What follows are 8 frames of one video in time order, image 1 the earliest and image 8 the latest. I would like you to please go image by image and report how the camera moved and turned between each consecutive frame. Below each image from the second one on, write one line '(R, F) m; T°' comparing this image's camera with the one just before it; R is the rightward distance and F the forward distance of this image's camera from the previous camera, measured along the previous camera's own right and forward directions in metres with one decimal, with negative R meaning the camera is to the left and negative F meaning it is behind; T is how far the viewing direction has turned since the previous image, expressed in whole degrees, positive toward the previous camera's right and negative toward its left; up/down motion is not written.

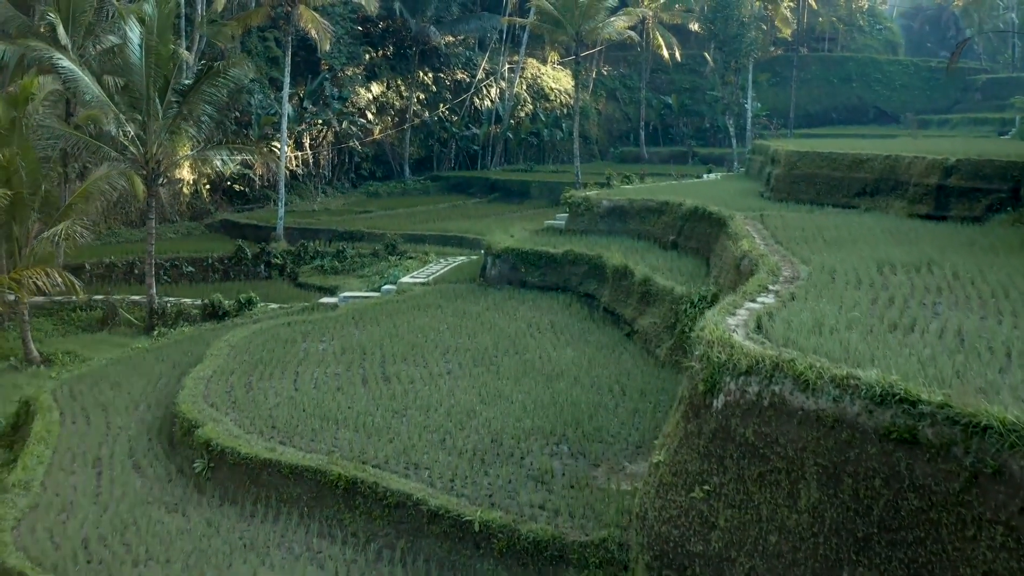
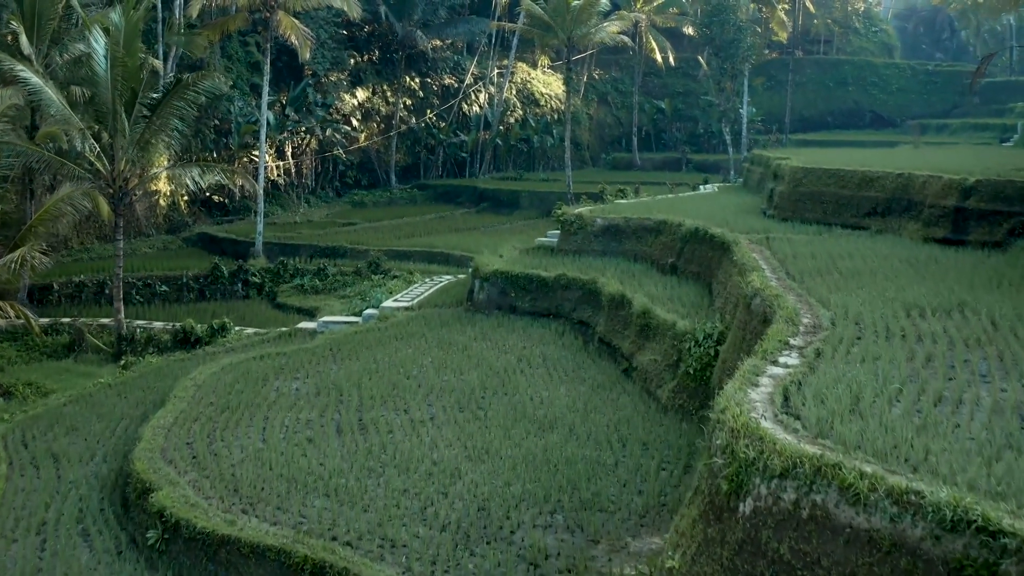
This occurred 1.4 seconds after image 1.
(0.0, +0.7) m; +1°
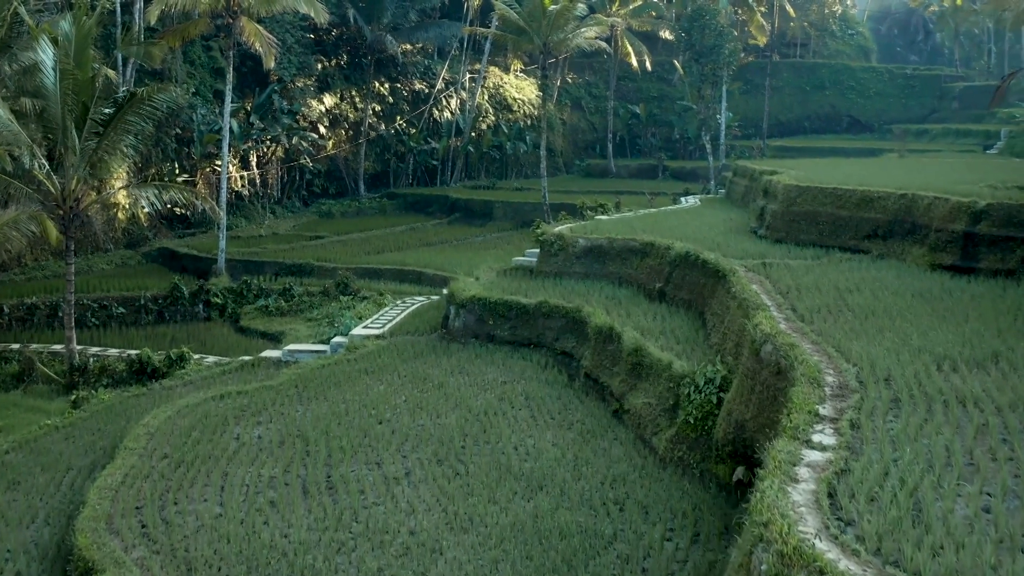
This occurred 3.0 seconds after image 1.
(-0.1, +0.7) m; +2°
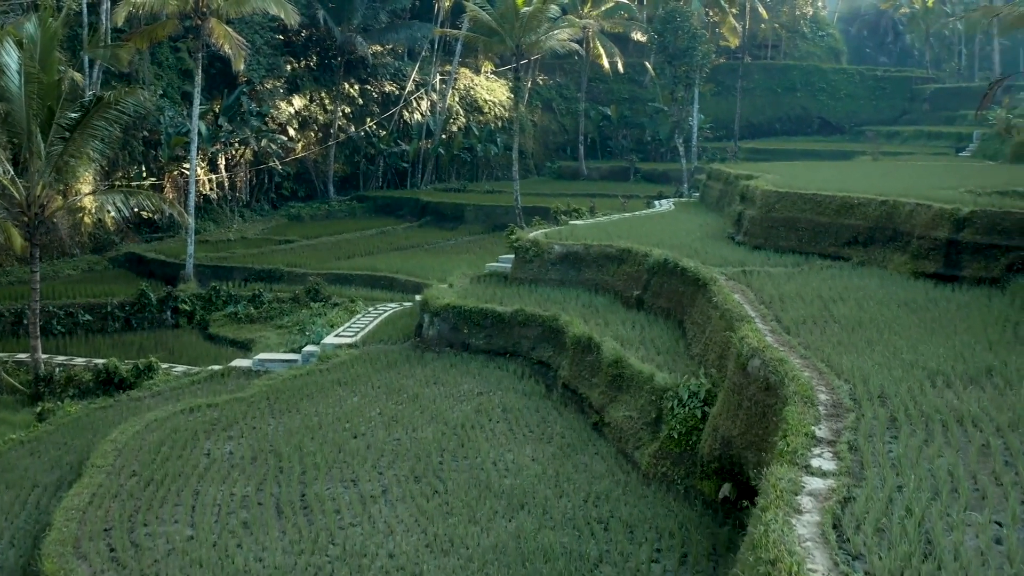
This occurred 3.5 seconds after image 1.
(-0.1, +0.2) m; +2°
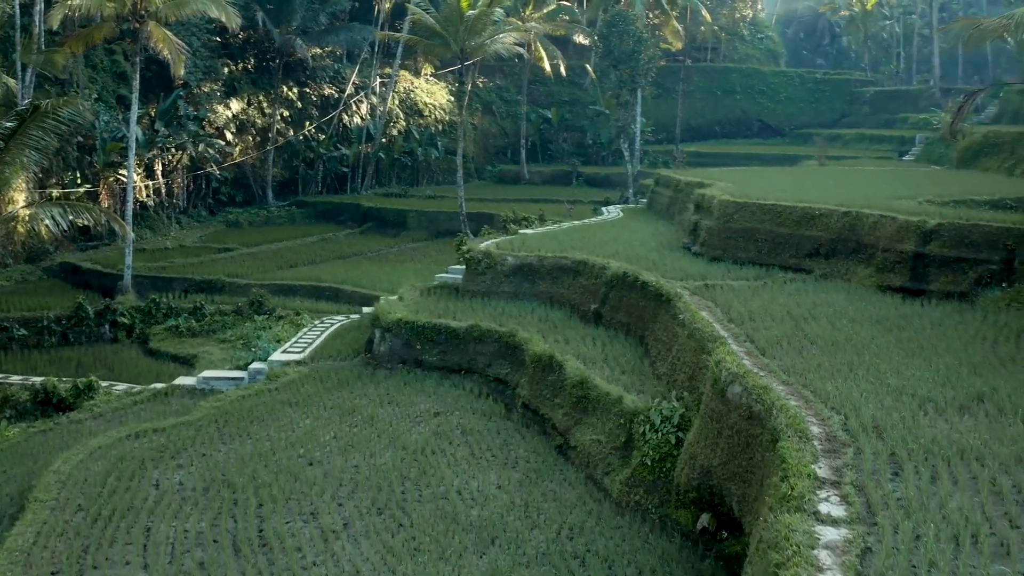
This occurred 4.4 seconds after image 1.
(-0.2, +0.3) m; +4°
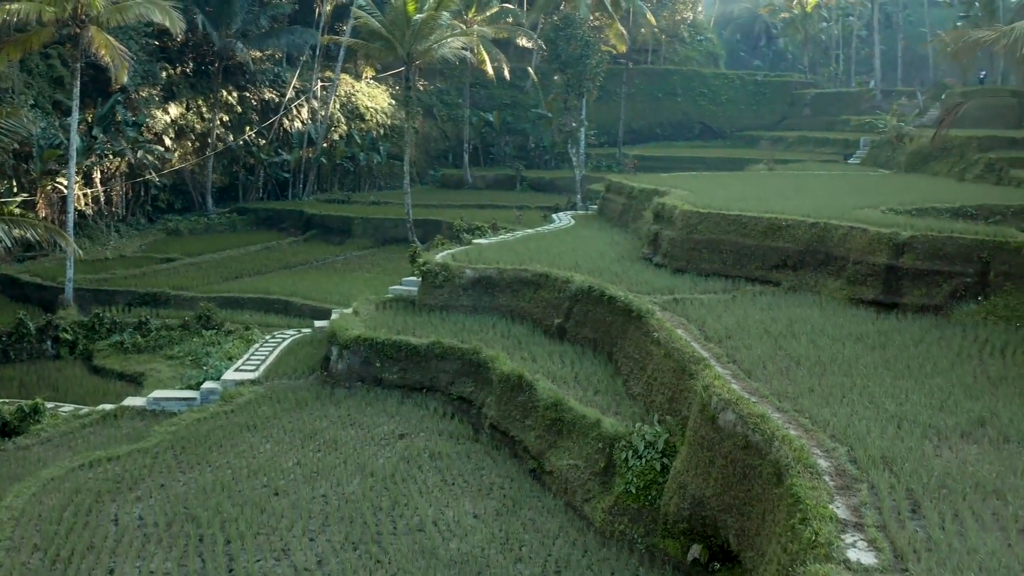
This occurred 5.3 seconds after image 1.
(-0.3, +0.3) m; +4°
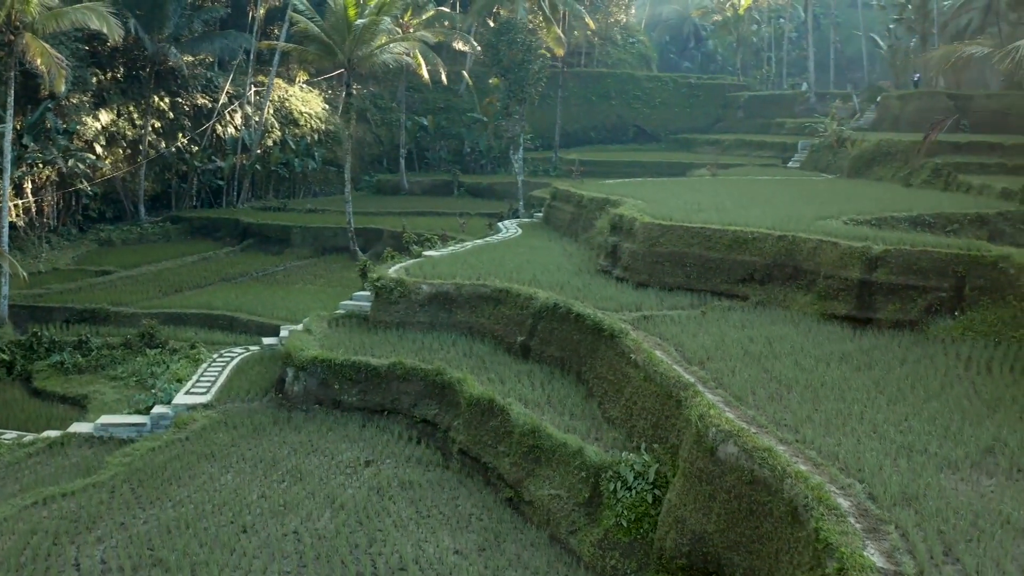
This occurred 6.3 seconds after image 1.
(-0.4, +0.3) m; +5°
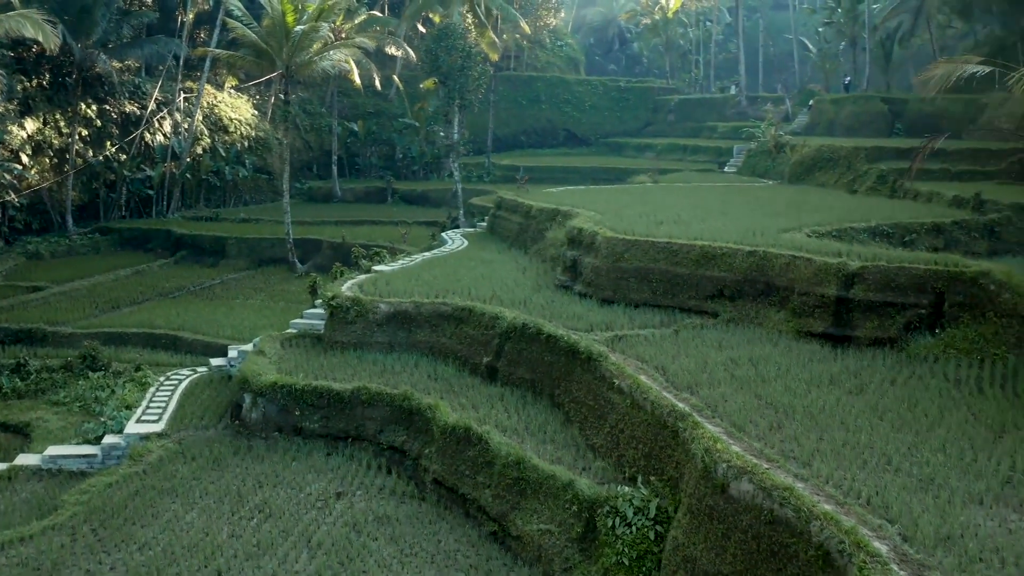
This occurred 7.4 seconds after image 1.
(-0.4, +0.3) m; +5°
